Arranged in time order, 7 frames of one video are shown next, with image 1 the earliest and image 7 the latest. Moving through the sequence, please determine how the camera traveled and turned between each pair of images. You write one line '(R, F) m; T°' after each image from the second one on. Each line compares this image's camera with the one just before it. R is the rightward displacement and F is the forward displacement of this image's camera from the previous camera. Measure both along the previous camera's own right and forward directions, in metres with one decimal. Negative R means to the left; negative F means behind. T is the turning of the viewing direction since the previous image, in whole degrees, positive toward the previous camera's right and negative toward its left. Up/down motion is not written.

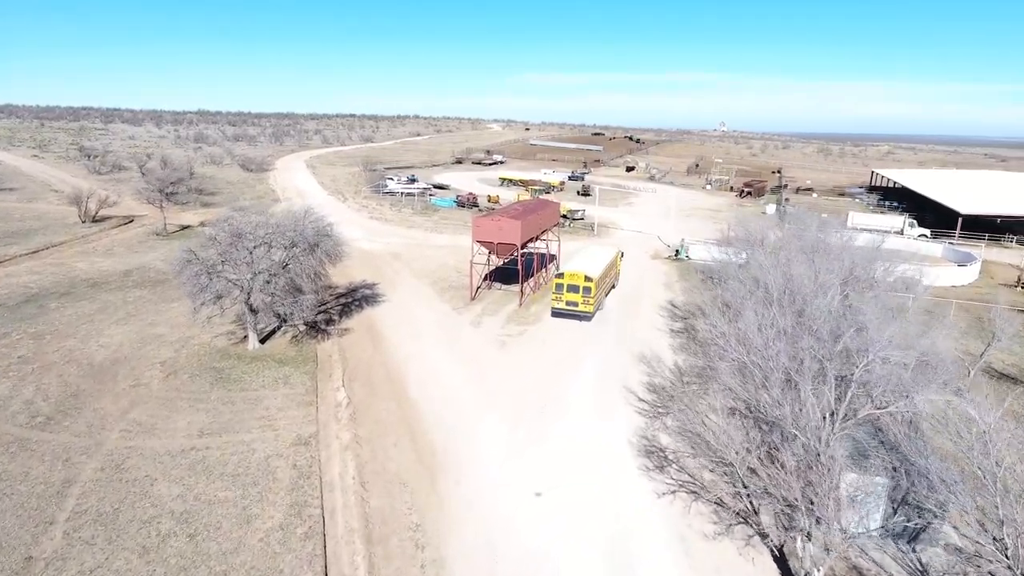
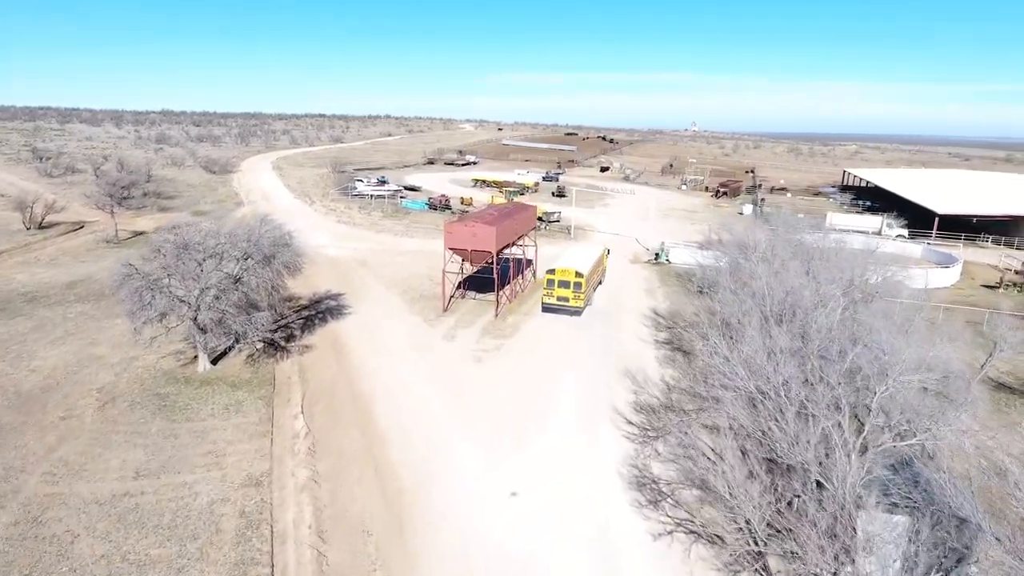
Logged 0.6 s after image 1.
(0.0, +2.0) m; +2°
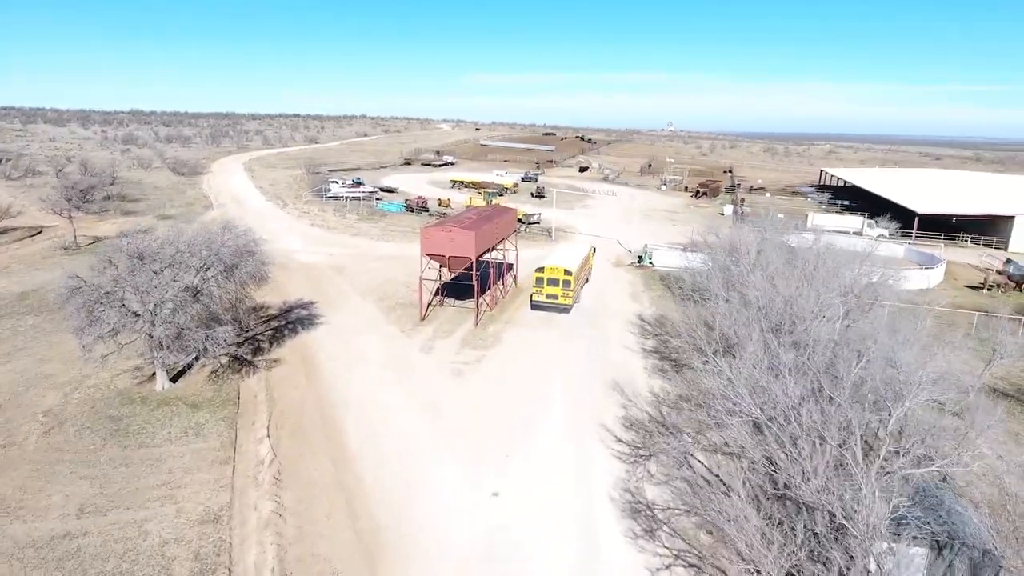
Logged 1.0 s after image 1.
(-0.1, +1.4) m; +2°
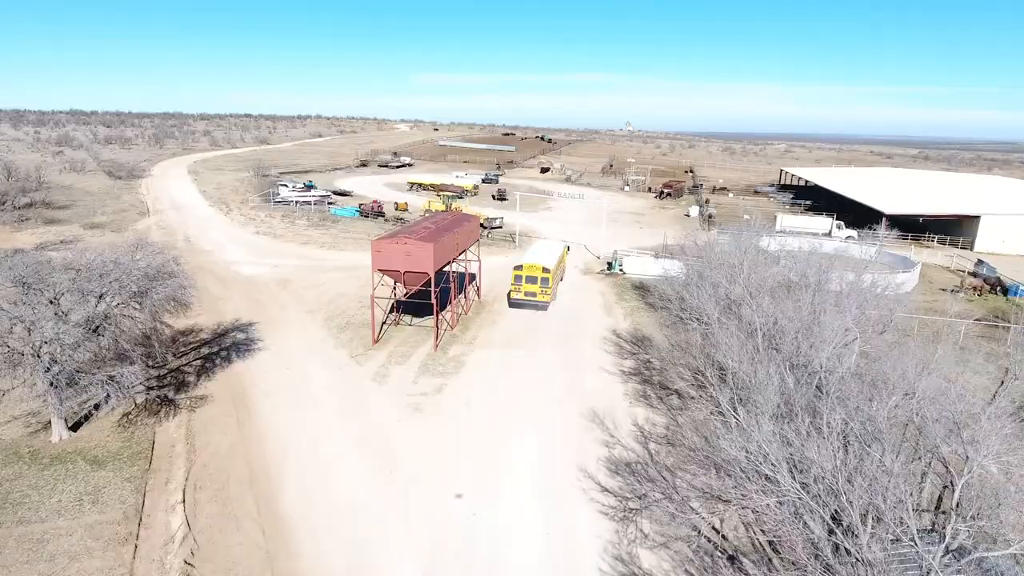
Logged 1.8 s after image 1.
(-0.1, +3.1) m; +3°
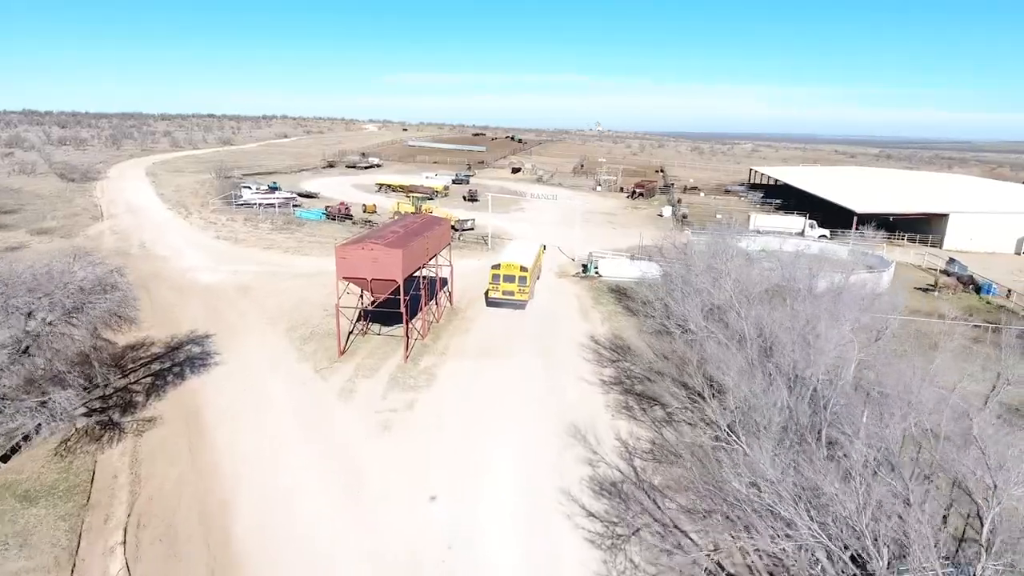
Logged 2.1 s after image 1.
(-0.1, +1.3) m; +3°
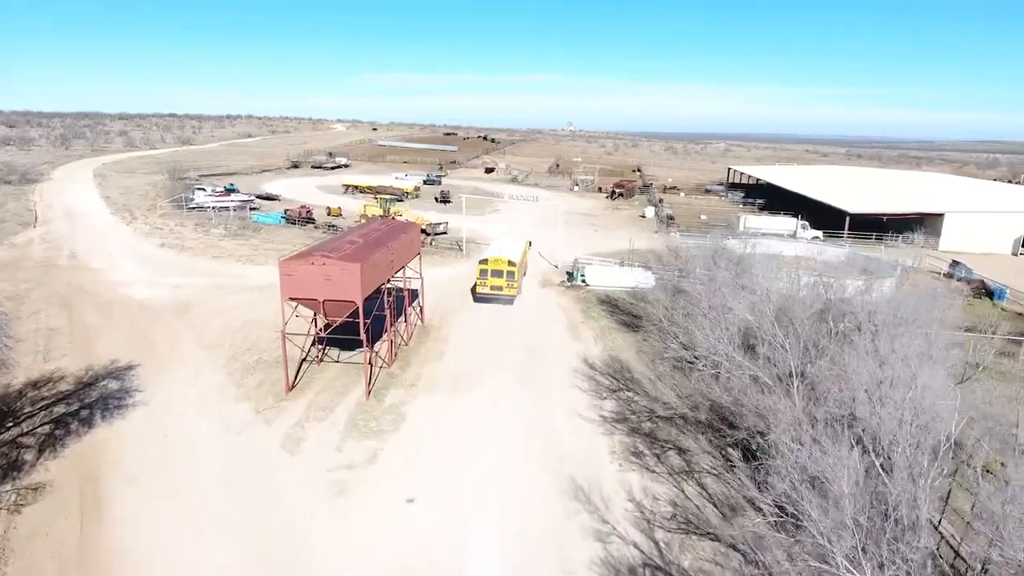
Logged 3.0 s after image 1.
(-0.3, +4.1) m; +2°
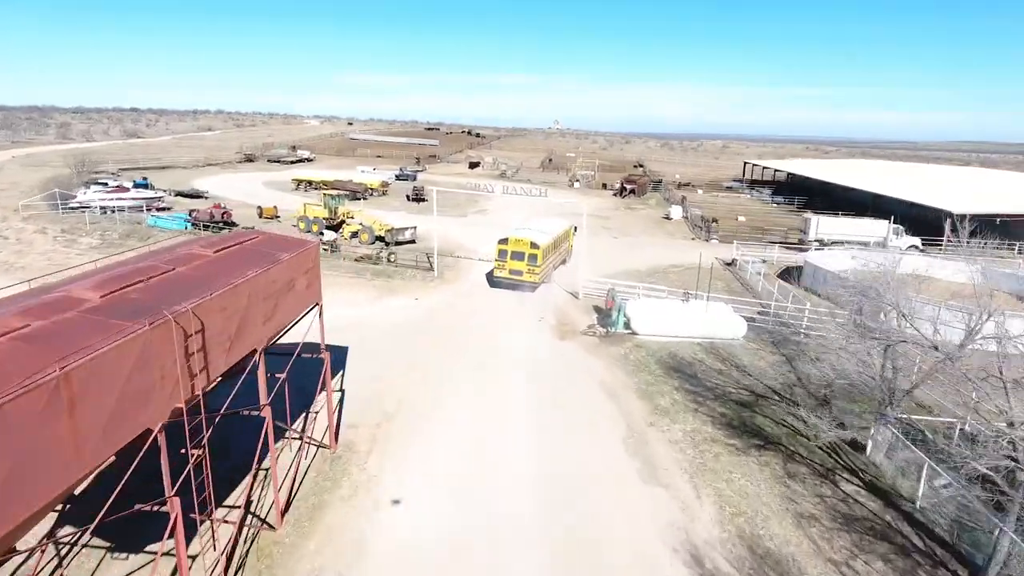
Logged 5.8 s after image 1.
(-0.4, +15.0) m; +1°
